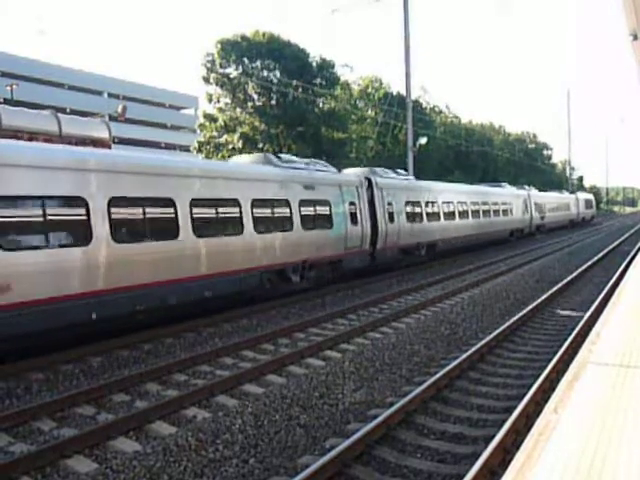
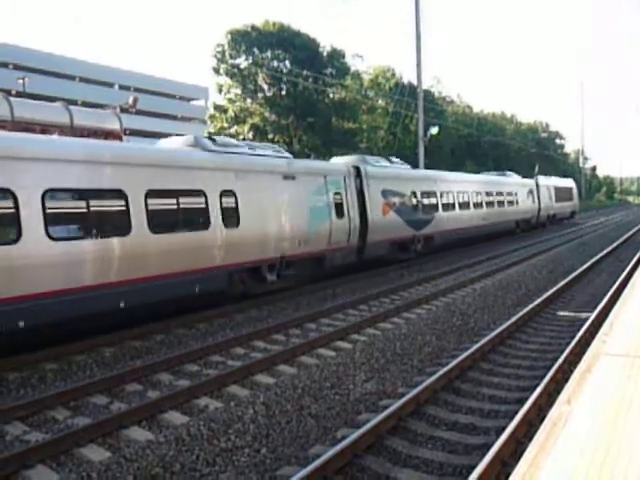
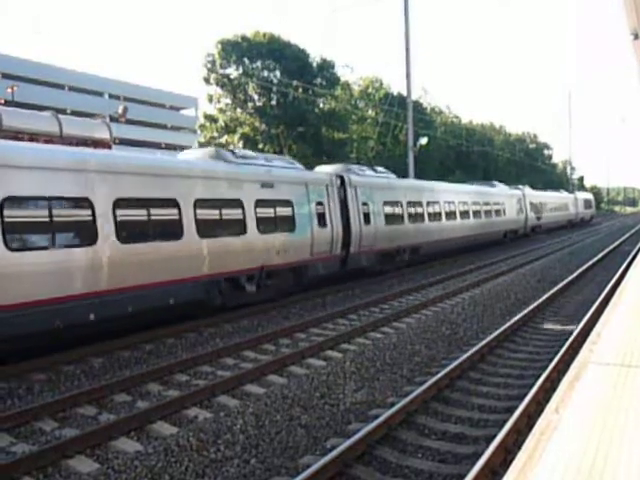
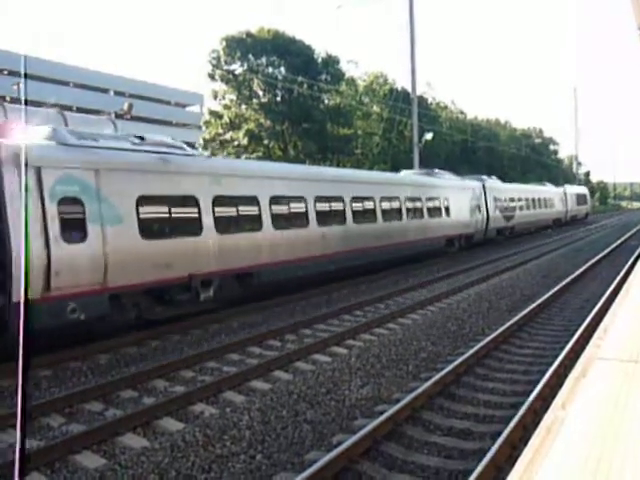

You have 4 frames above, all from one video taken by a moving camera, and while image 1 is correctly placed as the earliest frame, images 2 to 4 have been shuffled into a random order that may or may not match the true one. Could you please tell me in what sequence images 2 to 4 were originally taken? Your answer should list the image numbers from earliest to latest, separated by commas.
3, 4, 2
